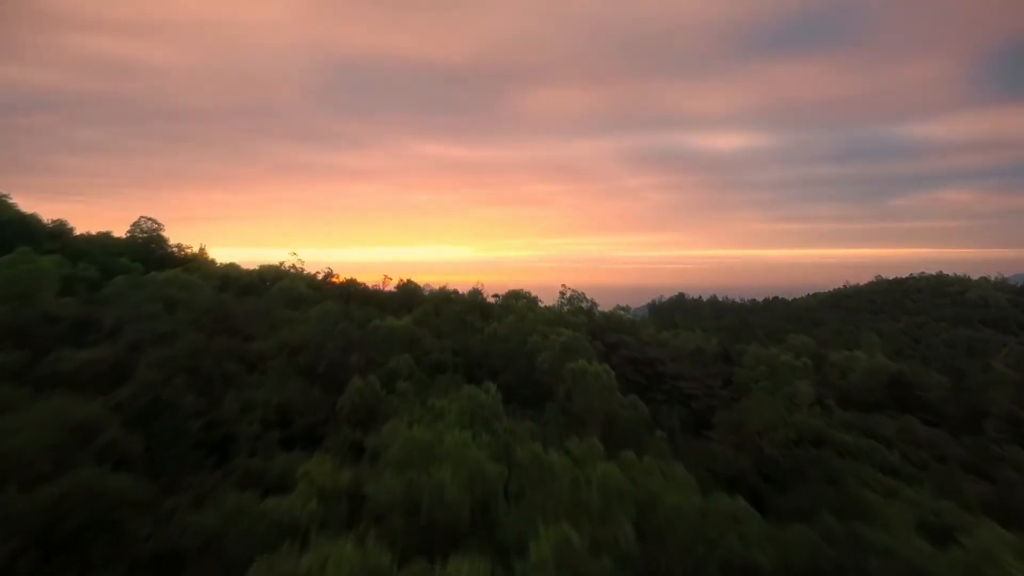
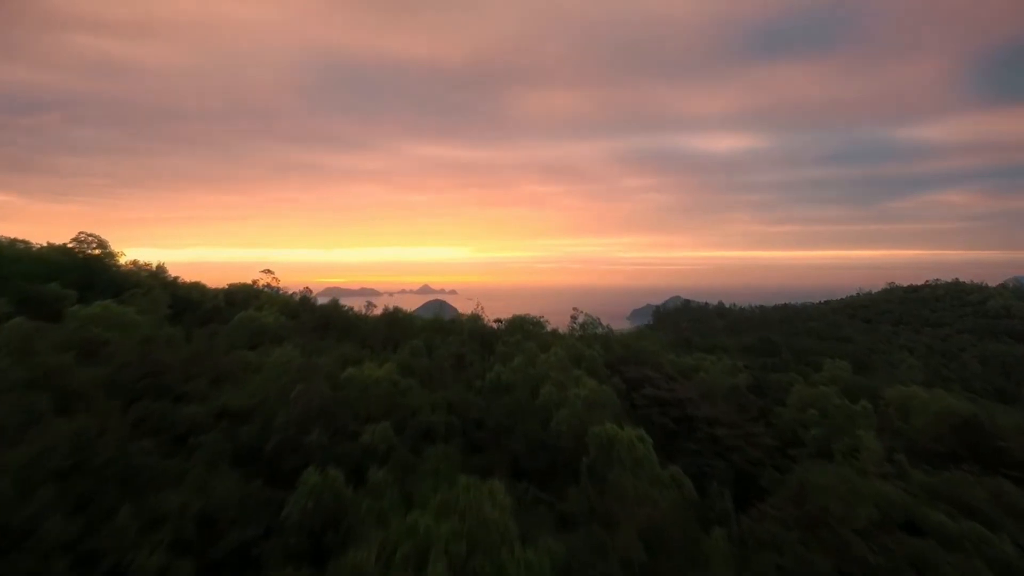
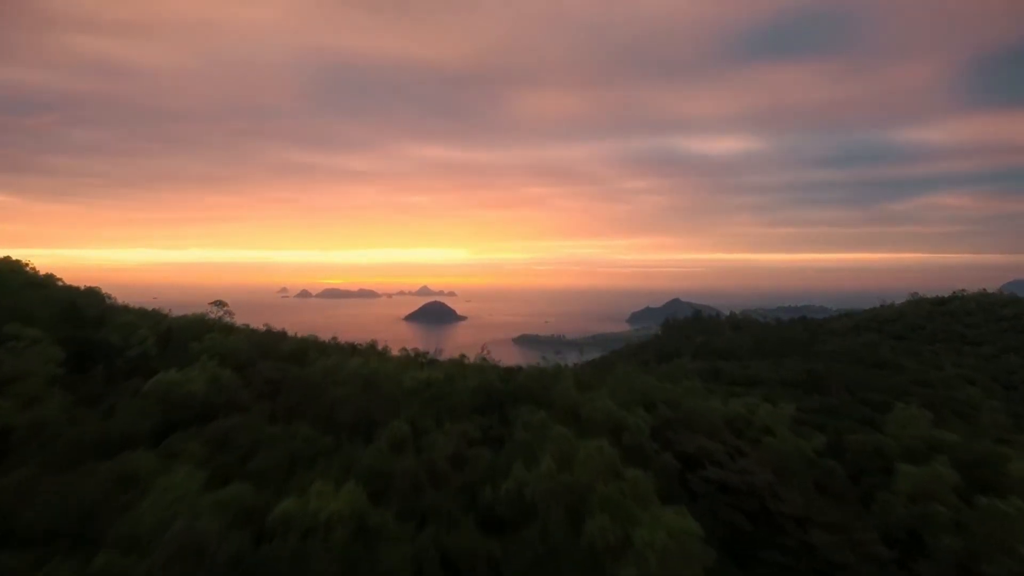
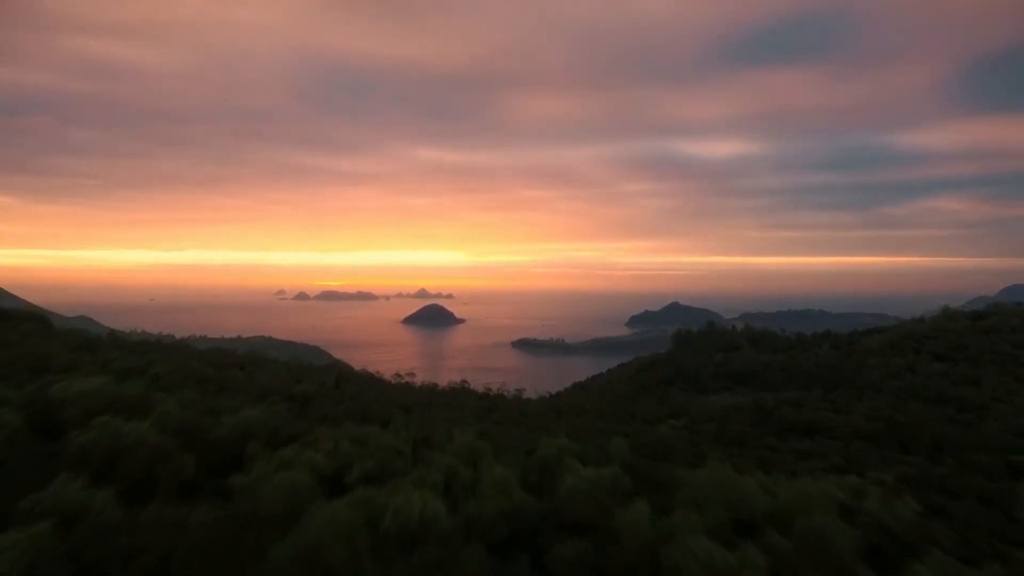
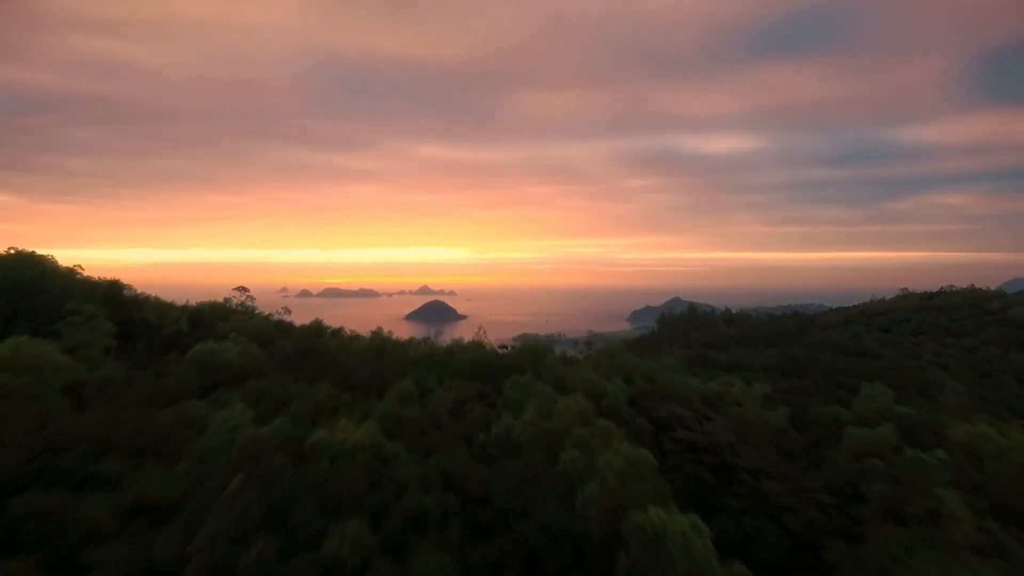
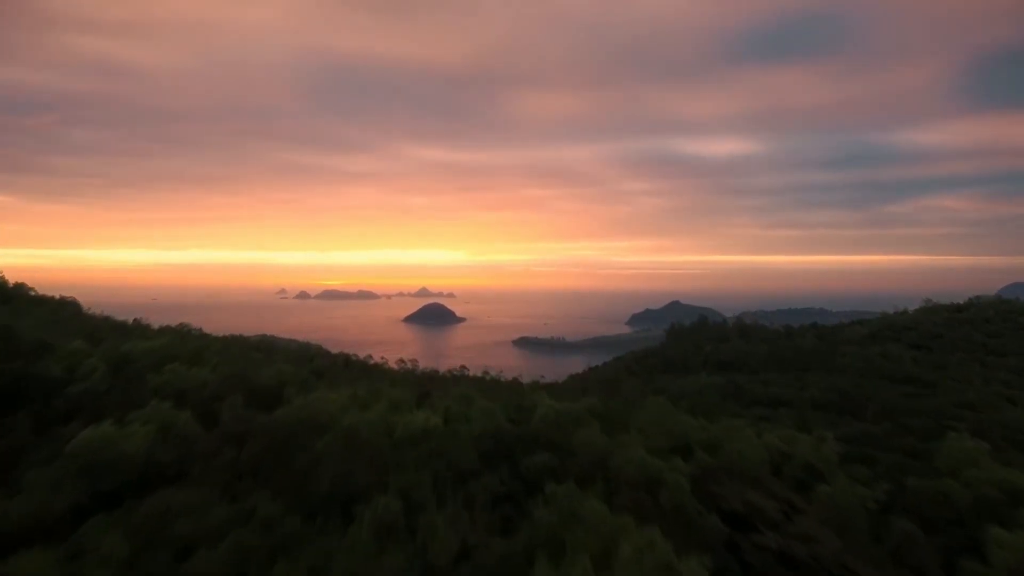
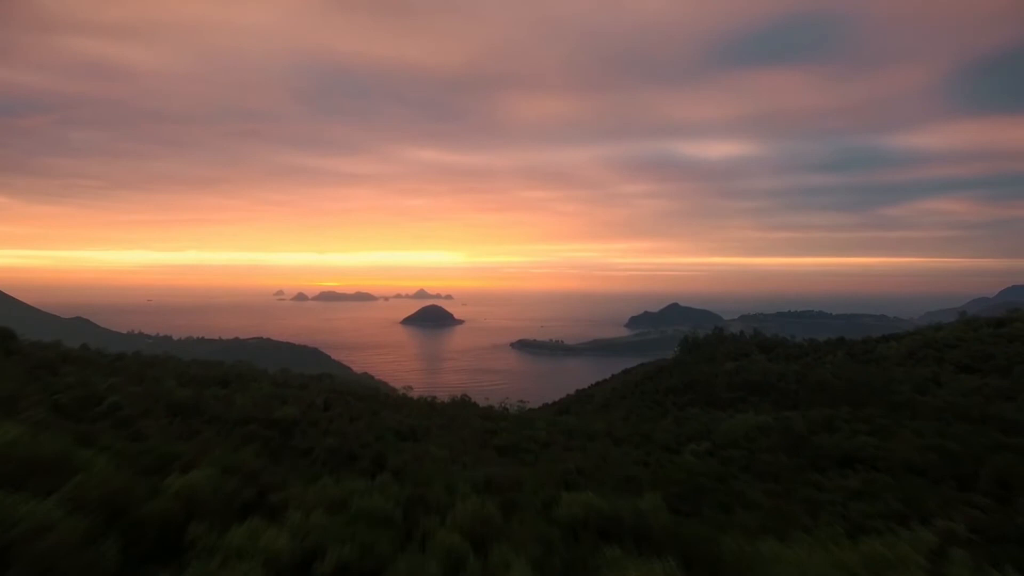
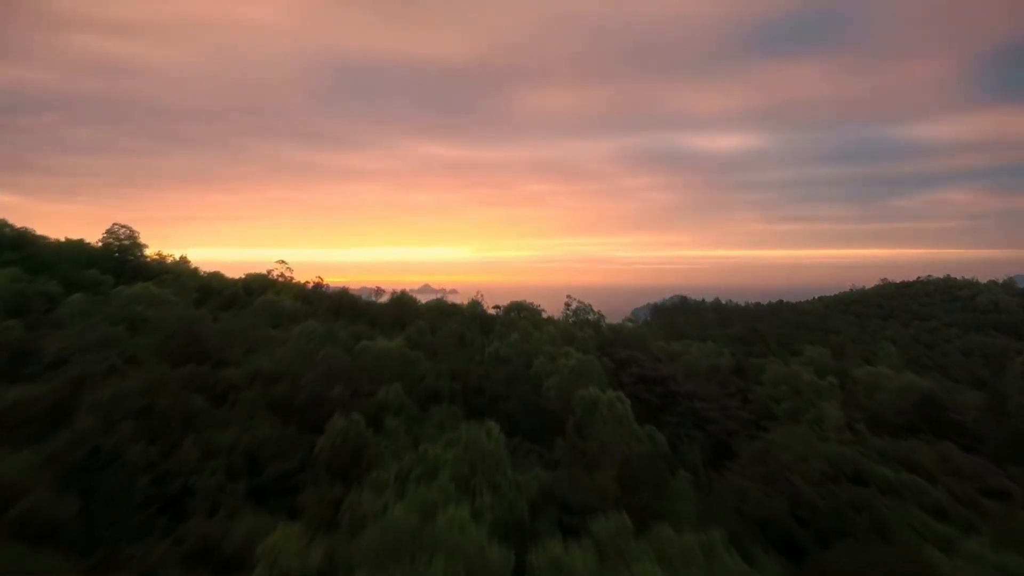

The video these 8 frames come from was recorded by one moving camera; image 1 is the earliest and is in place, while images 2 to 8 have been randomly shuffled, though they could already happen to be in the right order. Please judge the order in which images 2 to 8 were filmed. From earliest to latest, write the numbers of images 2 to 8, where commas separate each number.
8, 2, 5, 3, 6, 4, 7
